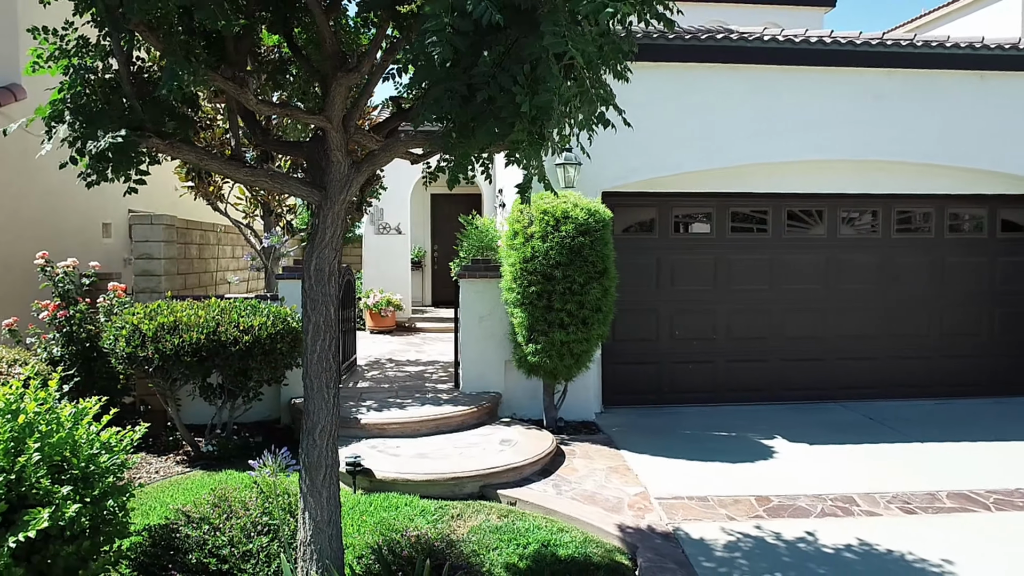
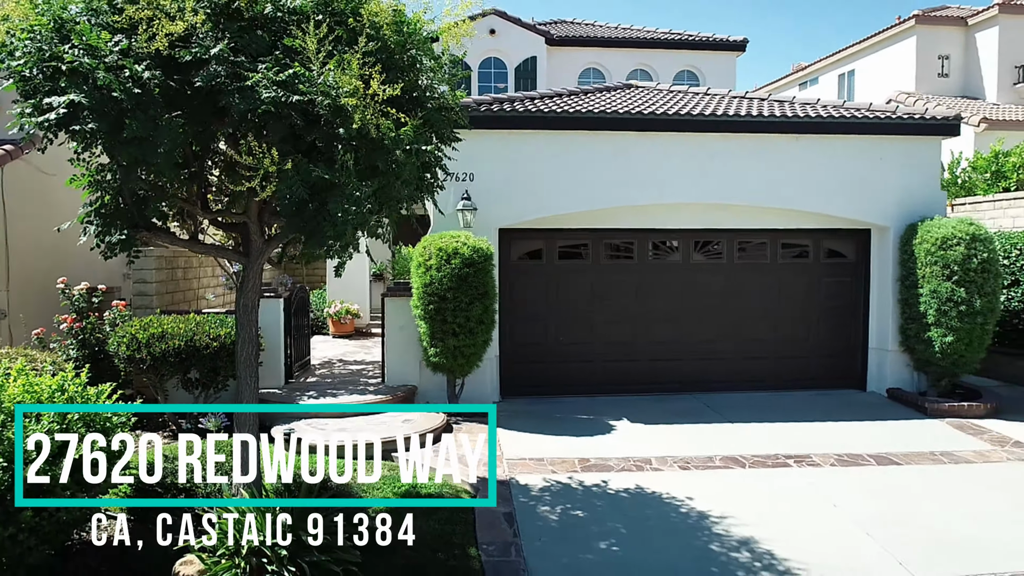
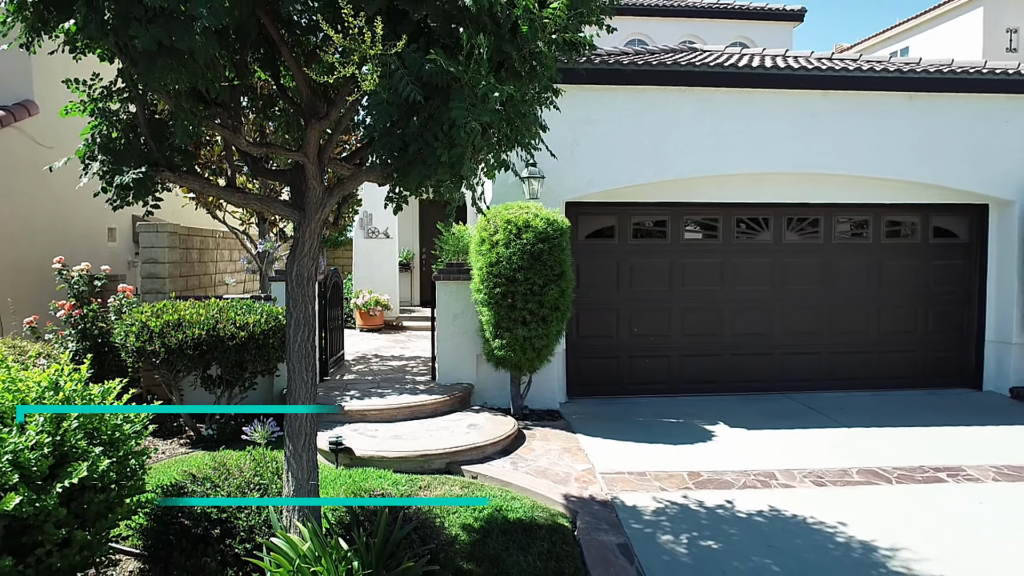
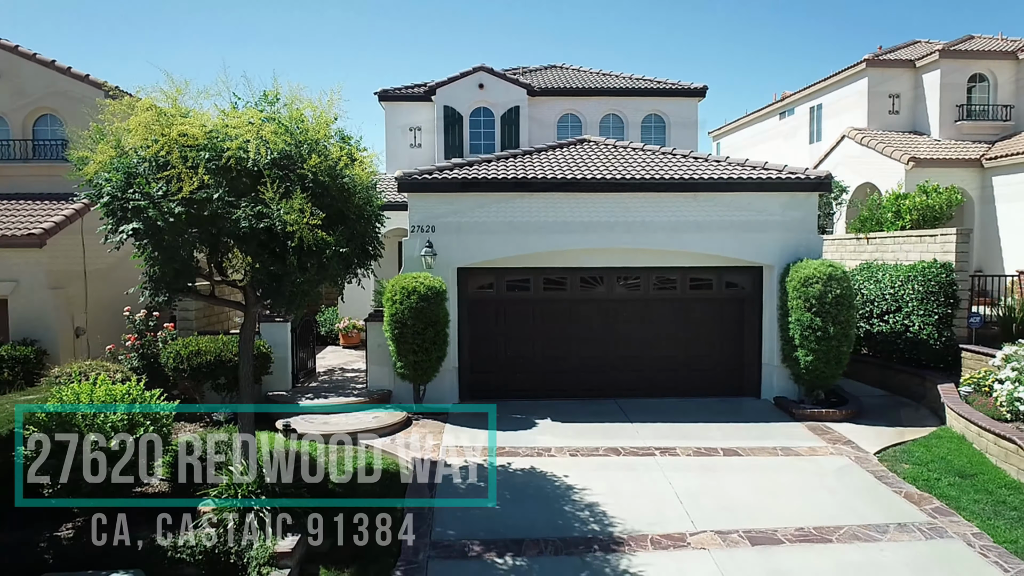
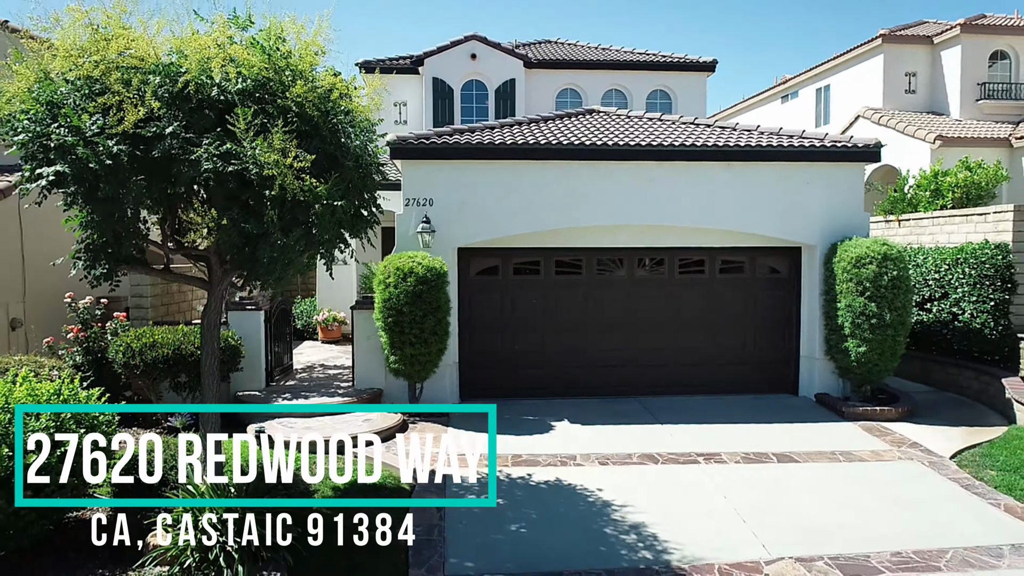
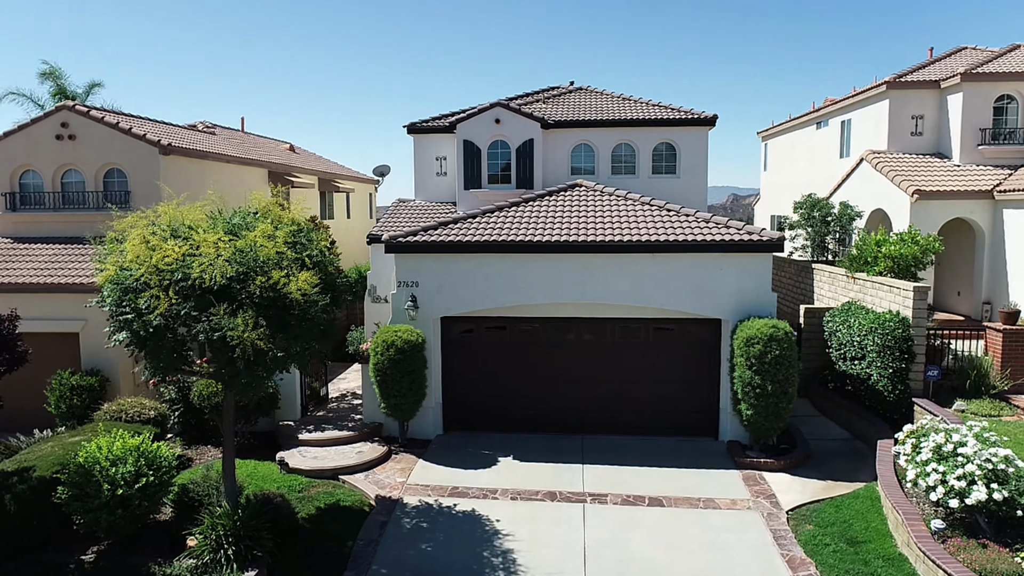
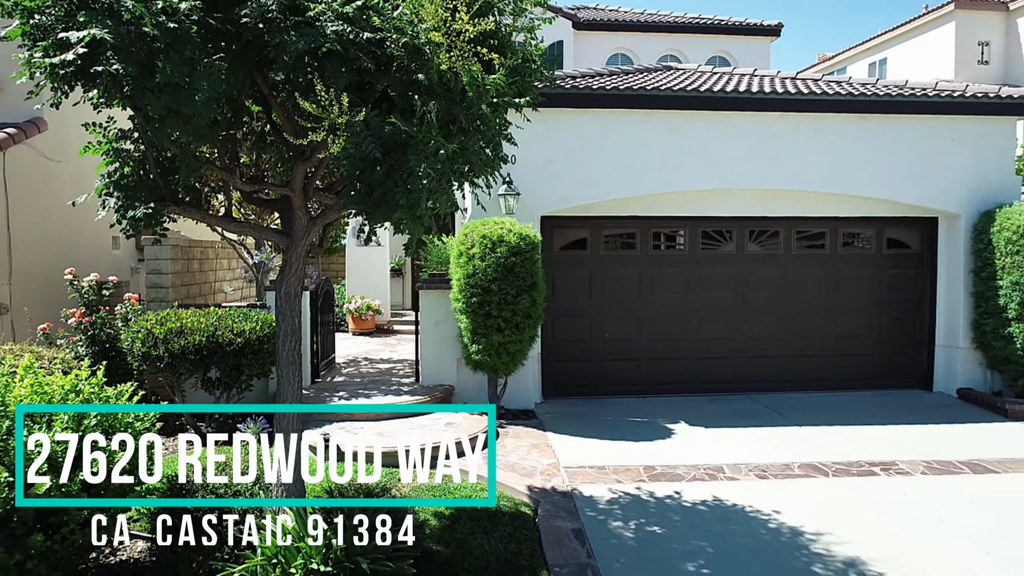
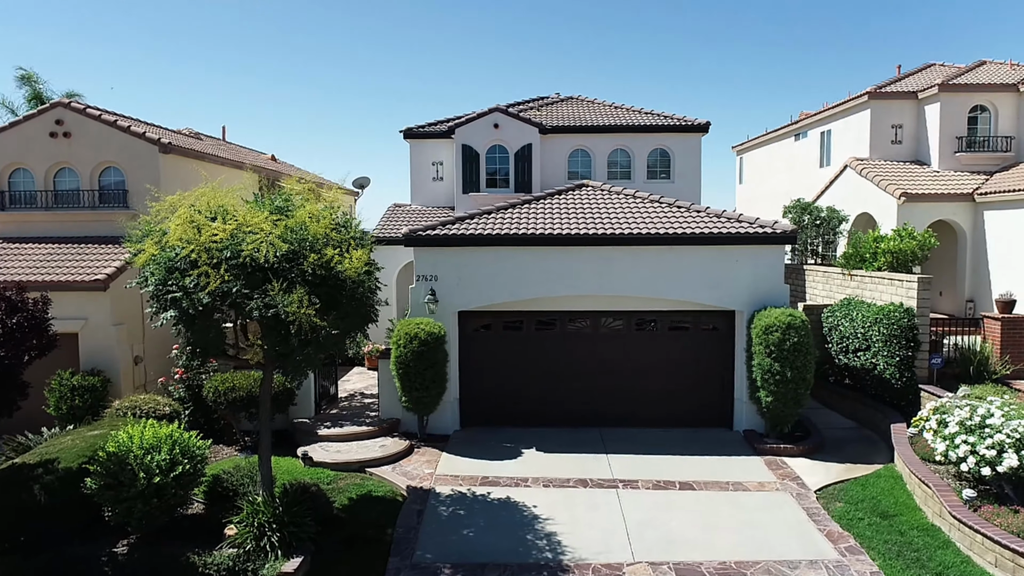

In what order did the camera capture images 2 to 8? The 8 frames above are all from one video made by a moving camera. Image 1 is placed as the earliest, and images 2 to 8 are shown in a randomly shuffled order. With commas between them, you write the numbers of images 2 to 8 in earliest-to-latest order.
3, 7, 2, 5, 4, 8, 6
